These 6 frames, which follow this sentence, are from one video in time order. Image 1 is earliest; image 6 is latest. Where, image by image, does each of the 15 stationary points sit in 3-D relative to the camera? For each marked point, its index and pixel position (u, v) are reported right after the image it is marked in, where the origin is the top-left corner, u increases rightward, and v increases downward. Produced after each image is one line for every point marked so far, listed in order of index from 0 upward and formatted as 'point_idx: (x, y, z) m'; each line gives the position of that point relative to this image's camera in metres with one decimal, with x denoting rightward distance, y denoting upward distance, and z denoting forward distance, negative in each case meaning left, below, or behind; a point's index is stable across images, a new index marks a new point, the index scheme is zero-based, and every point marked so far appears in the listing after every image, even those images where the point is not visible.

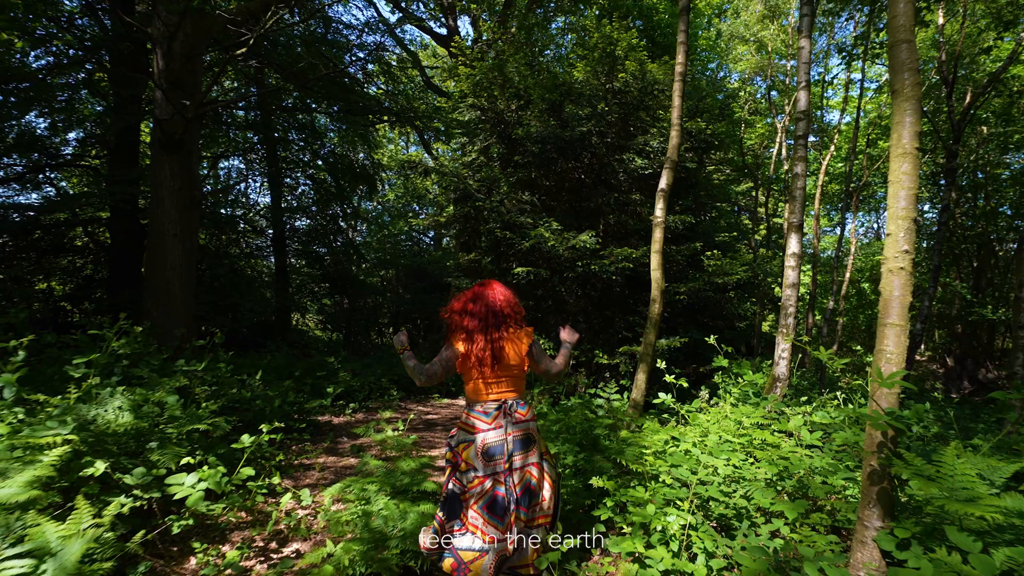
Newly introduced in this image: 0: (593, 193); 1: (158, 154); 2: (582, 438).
0: (+1.0, +1.1, +7.0) m
1: (-4.1, +1.6, +6.8) m
2: (+0.5, -1.0, +4.0) m
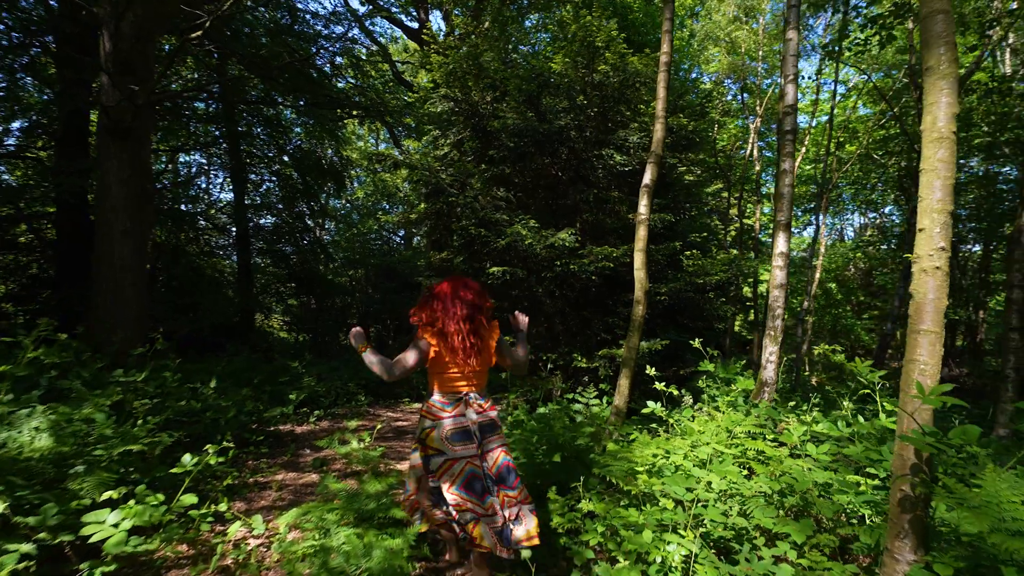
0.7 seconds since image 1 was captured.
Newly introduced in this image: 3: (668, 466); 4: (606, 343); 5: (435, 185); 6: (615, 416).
0: (+0.7, +1.1, +6.7) m
1: (-4.4, +1.6, +6.2) m
2: (+0.3, -1.0, +3.7) m
3: (+0.9, -1.0, +3.3) m
4: (+1.1, -0.6, +6.6) m
5: (-0.9, +1.2, +6.6) m
6: (+0.9, -1.1, +4.9) m
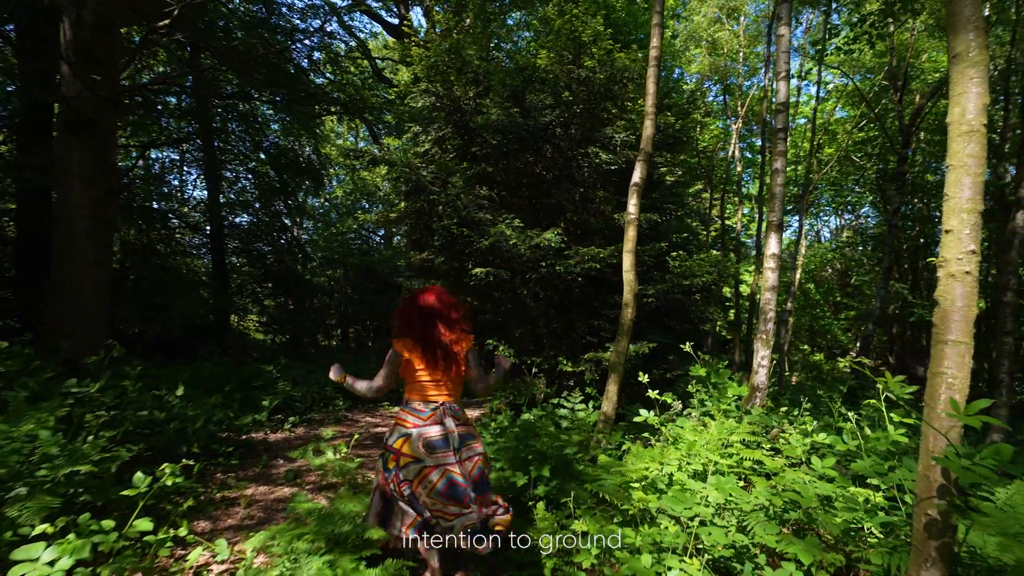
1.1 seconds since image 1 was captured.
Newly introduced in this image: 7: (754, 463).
0: (+0.5, +1.1, +6.5) m
1: (-4.6, +1.6, +5.9) m
2: (+0.3, -1.1, +3.5) m
3: (+0.8, -1.0, +3.1) m
4: (+0.9, -0.6, +6.4) m
5: (-1.1, +1.2, +6.4) m
6: (+0.7, -1.1, +4.7) m
7: (+1.4, -1.0, +3.4) m
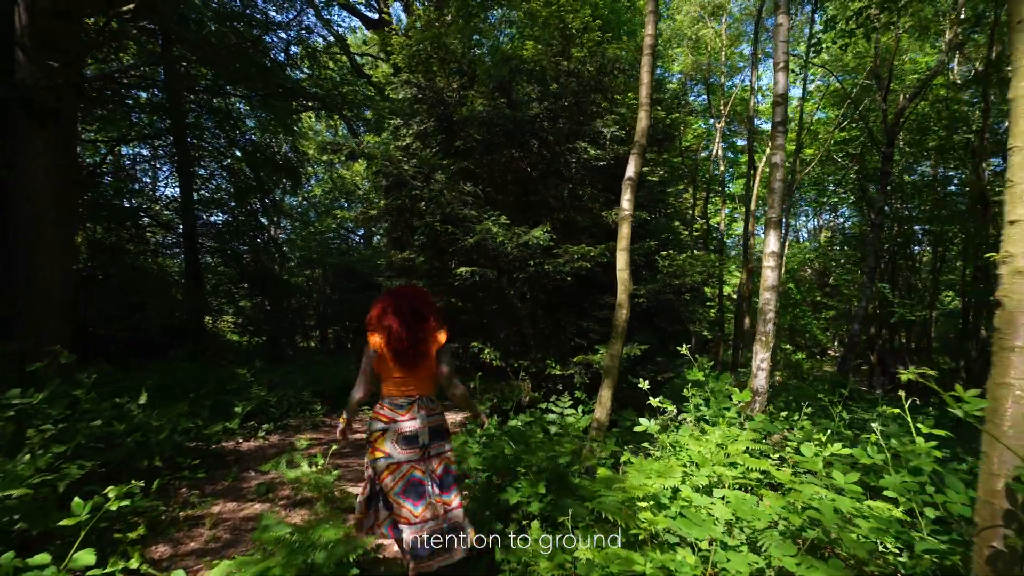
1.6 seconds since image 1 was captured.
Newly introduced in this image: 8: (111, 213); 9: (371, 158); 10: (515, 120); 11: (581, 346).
0: (+0.3, +1.1, +6.3) m
1: (-4.7, +1.6, +5.5) m
2: (+0.2, -1.1, +3.2) m
3: (+0.8, -1.0, +2.9) m
4: (+0.7, -0.6, +6.2) m
5: (-1.2, +1.2, +6.1) m
6: (+0.6, -1.1, +4.5) m
7: (+1.4, -1.0, +3.2) m
8: (-5.8, +1.1, +8.3) m
9: (-1.5, +1.4, +6.3) m
10: (0.0, +1.8, +6.0) m
11: (+0.7, -0.6, +6.1) m
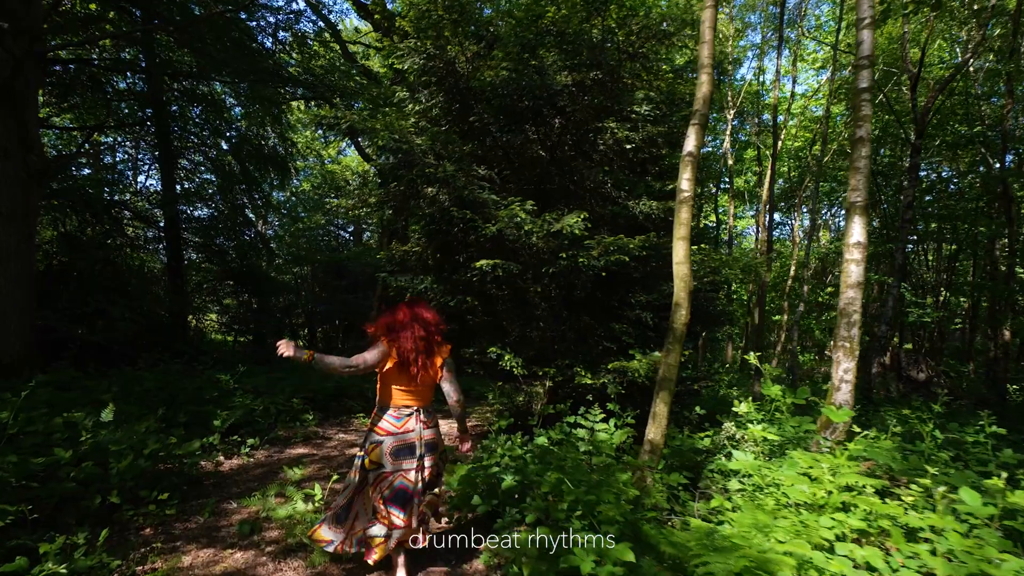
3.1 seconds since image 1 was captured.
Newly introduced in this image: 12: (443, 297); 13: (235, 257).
0: (+0.5, +1.2, +5.6) m
1: (-4.5, +1.6, +4.7) m
2: (+0.5, -1.0, +2.5) m
3: (+1.0, -1.0, +2.2) m
4: (+0.9, -0.6, +5.5) m
5: (-1.0, +1.2, +5.4) m
6: (+0.9, -1.1, +3.7) m
7: (+1.6, -1.0, +2.5) m
8: (-5.7, +1.1, +7.5) m
9: (-1.3, +1.5, +5.5) m
10: (+0.2, +1.8, +5.3) m
11: (+0.9, -0.6, +5.4) m
12: (-0.7, -0.1, +5.5) m
13: (-4.9, +0.6, +10.0) m
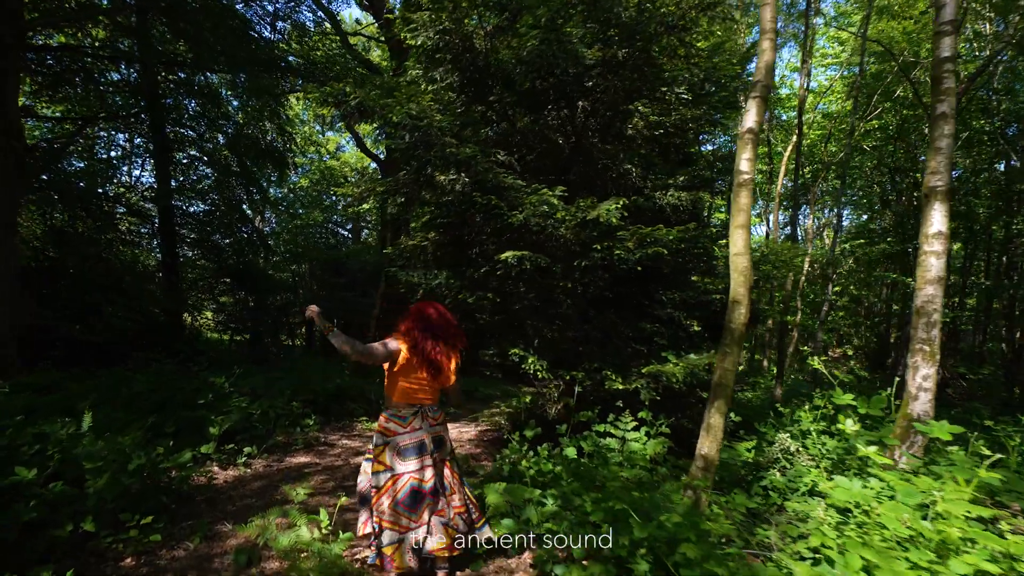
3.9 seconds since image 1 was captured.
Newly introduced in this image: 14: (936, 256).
0: (+0.7, +1.2, +5.1) m
1: (-4.3, +1.7, +4.2) m
2: (+0.7, -1.0, +2.1) m
3: (+1.2, -1.0, +1.7) m
4: (+1.1, -0.6, +5.1) m
5: (-0.8, +1.3, +4.9) m
6: (+1.1, -1.0, +3.3) m
7: (+1.8, -1.0, +2.0) m
8: (-5.5, +1.2, +7.0) m
9: (-1.2, +1.5, +5.1) m
10: (+0.4, +1.8, +4.8) m
11: (+1.1, -0.6, +5.0) m
12: (-0.5, 0.0, +5.0) m
13: (-4.7, +0.6, +9.6) m
14: (+2.4, +0.2, +3.3) m
